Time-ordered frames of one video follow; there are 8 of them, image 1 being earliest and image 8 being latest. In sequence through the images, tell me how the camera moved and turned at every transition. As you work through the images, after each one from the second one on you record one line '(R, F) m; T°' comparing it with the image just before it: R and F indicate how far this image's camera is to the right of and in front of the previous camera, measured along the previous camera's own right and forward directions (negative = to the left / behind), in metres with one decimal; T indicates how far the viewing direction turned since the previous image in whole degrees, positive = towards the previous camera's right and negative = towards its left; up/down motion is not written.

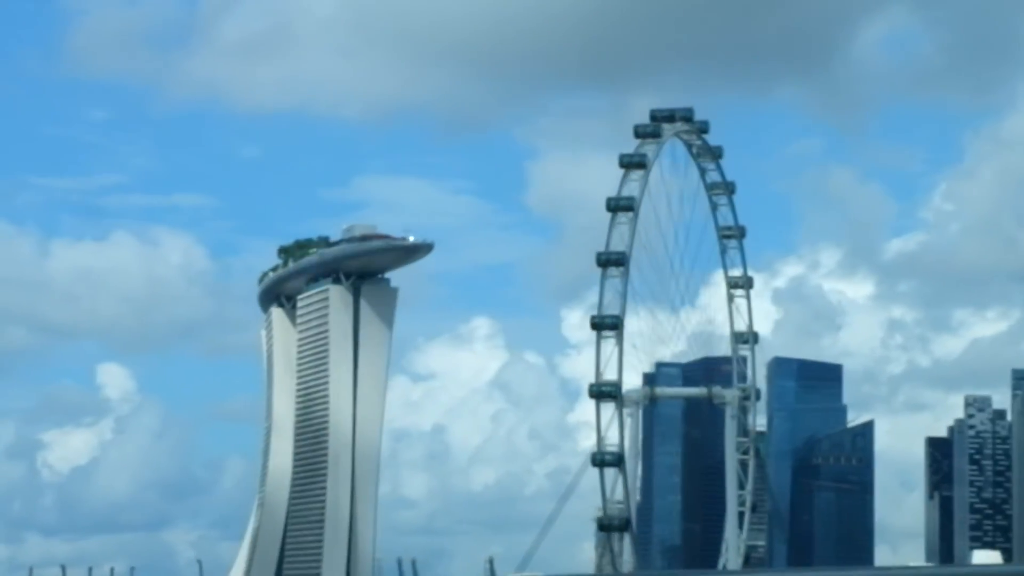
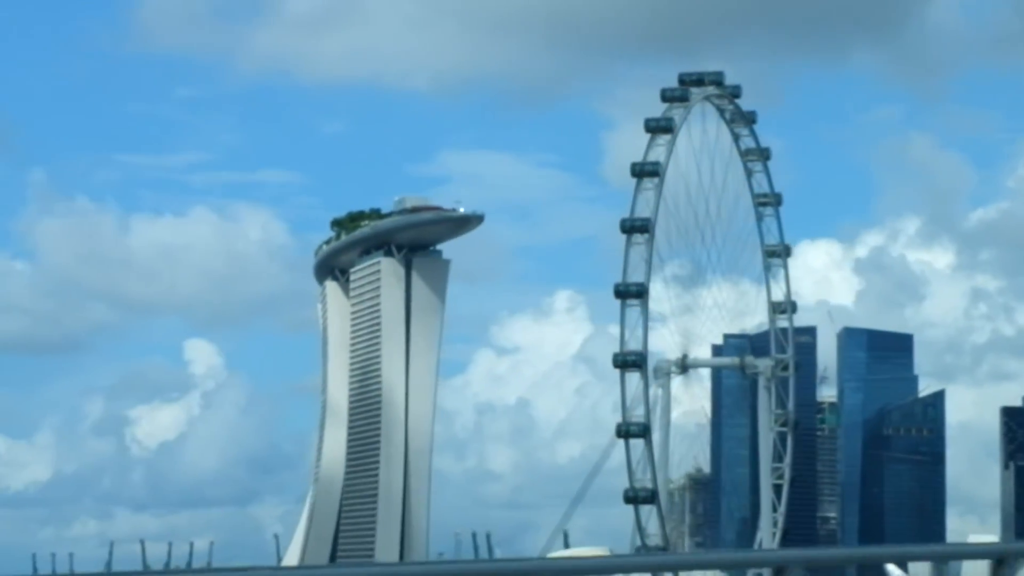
(+1.0, +0.4) m; -3°
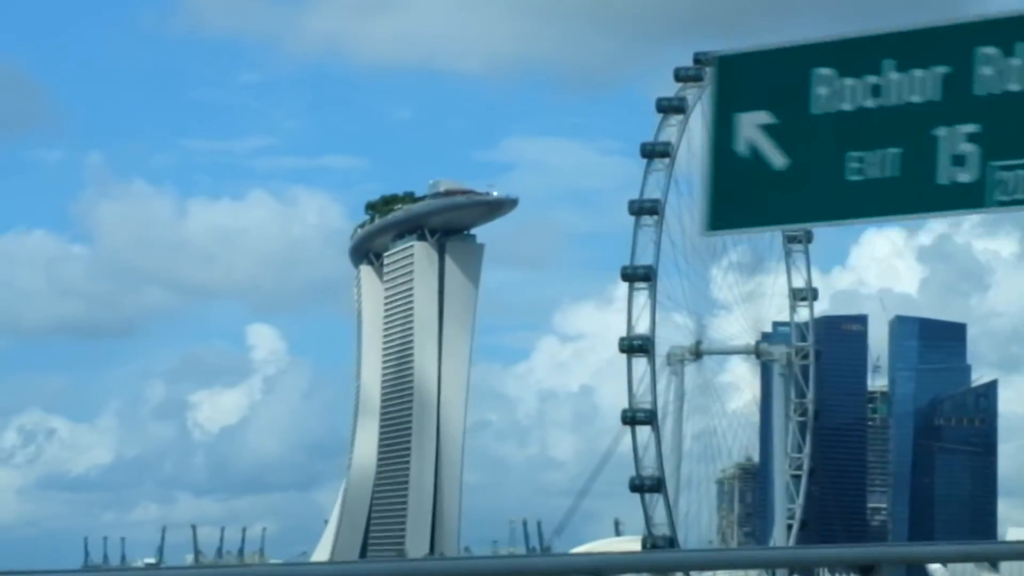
(+1.0, +0.6) m; -3°
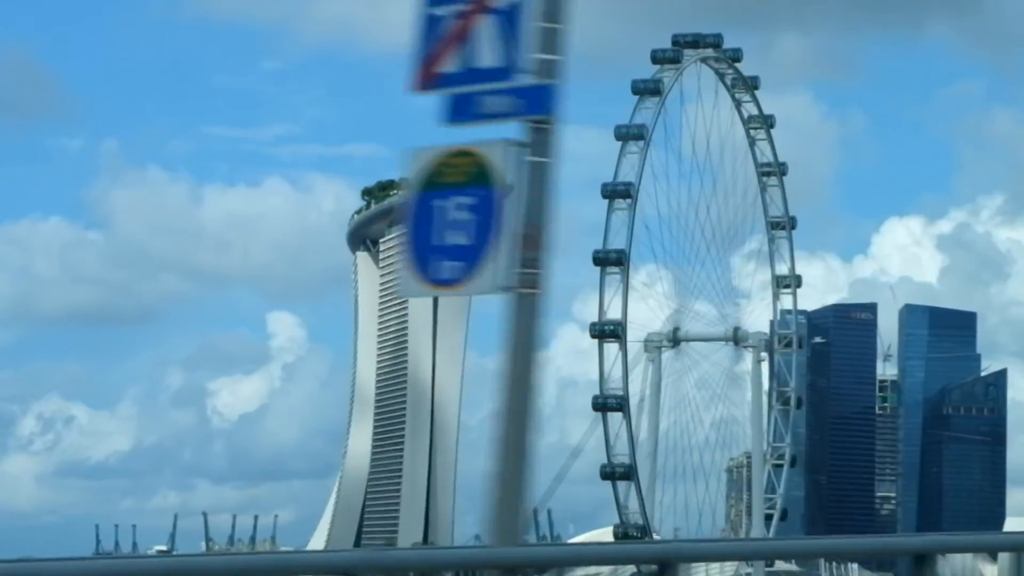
(+0.8, +0.4) m; -1°
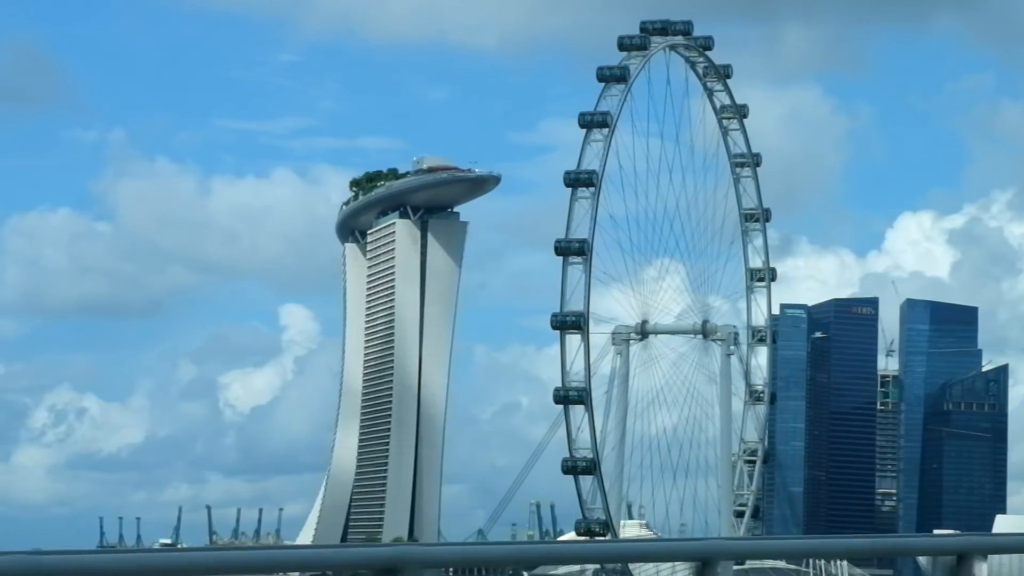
(+0.8, +0.4) m; -1°
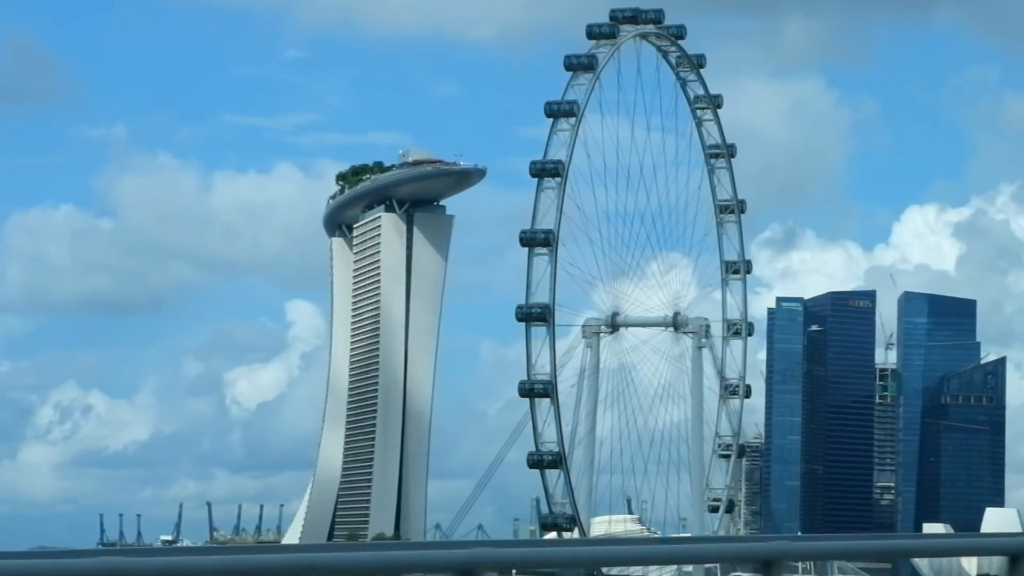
(+0.7, +0.3) m; 0°
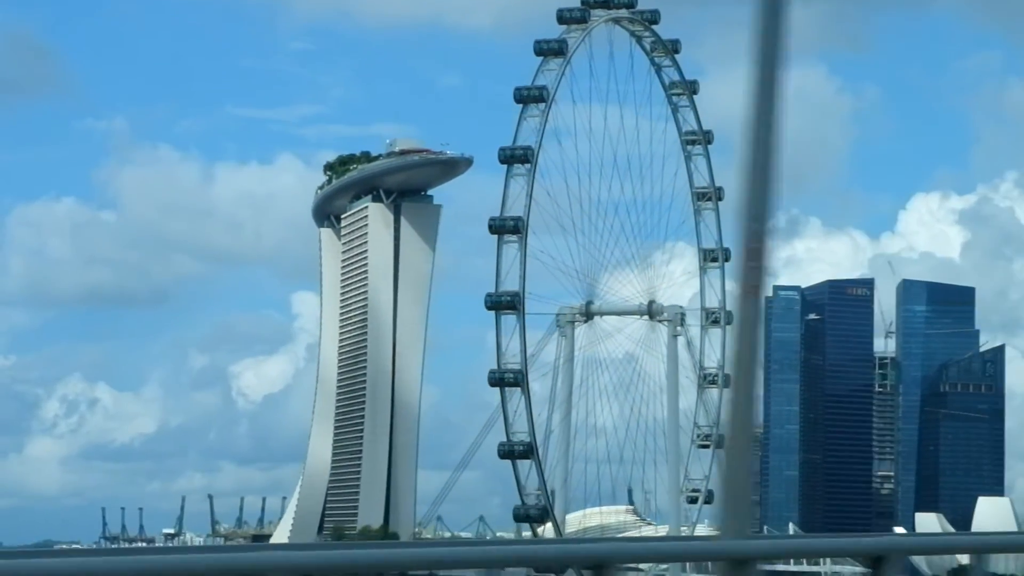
(+0.6, +0.3) m; 0°
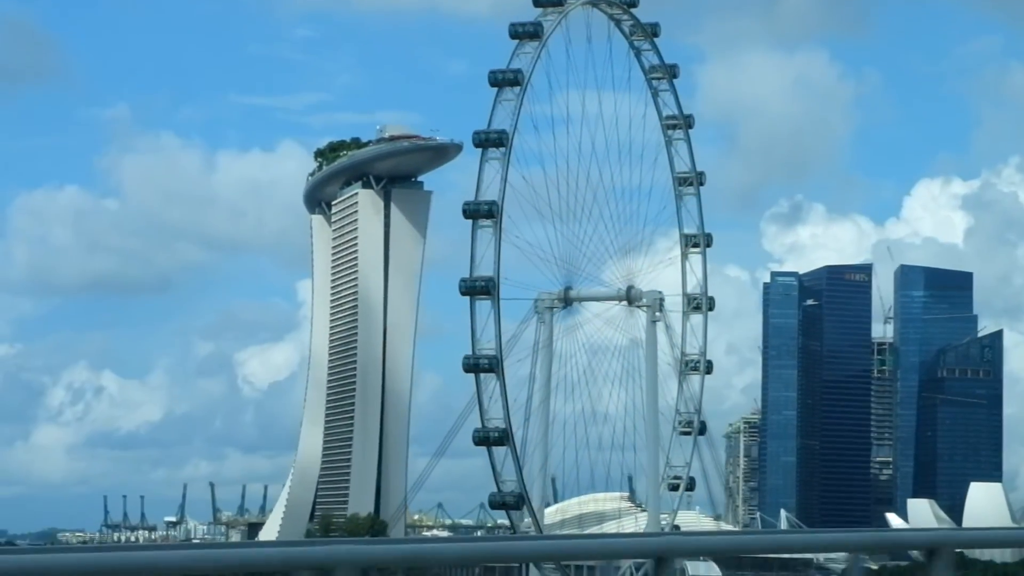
(+0.5, +0.1) m; 0°
